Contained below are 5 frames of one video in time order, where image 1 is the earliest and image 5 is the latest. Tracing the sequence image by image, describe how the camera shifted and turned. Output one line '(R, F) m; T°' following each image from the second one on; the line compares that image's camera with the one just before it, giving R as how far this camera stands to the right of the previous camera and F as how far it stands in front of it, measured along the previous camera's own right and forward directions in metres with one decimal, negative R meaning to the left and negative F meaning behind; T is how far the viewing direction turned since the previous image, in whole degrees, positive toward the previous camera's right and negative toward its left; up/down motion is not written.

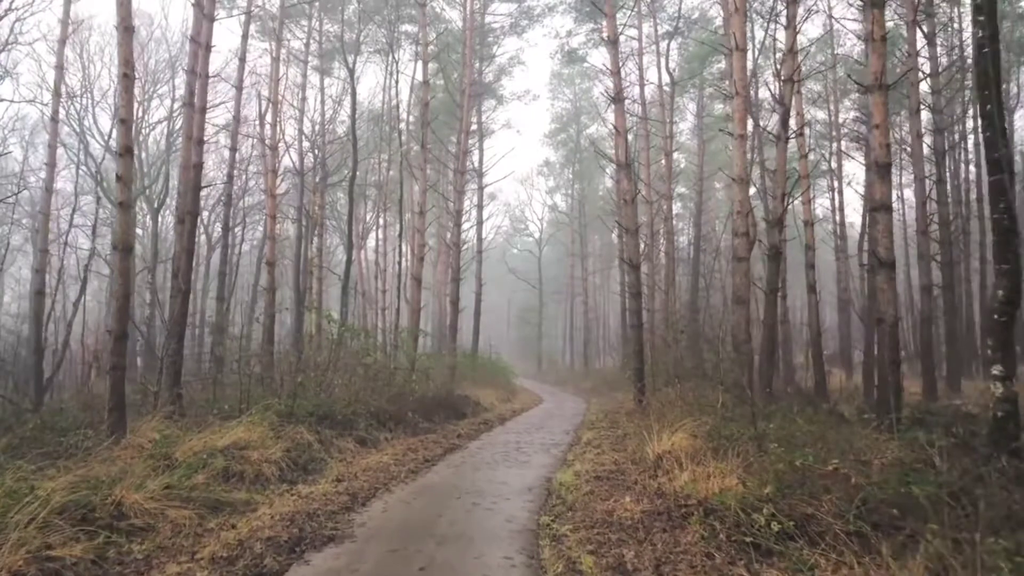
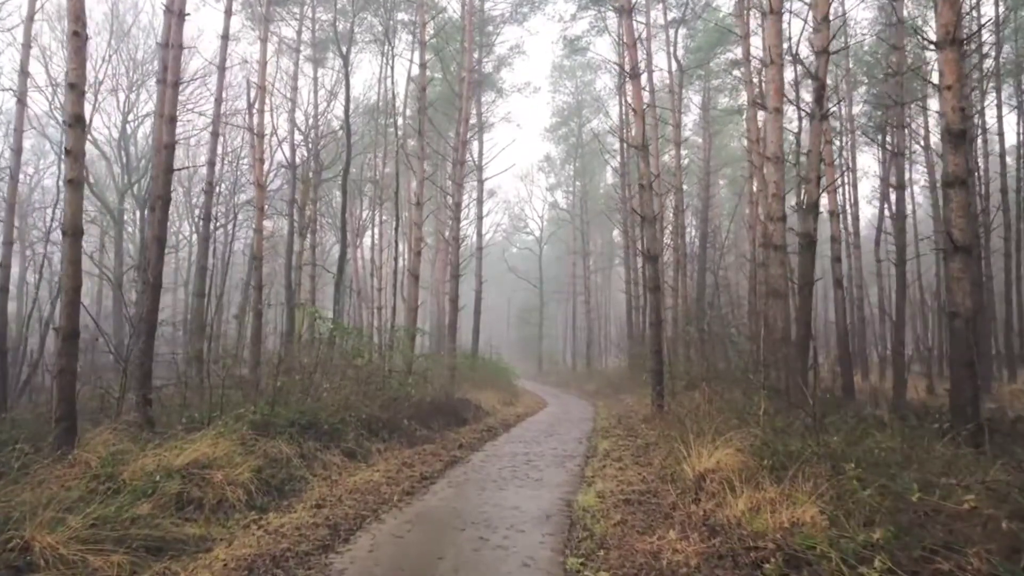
(-0.1, +1.1) m; 0°
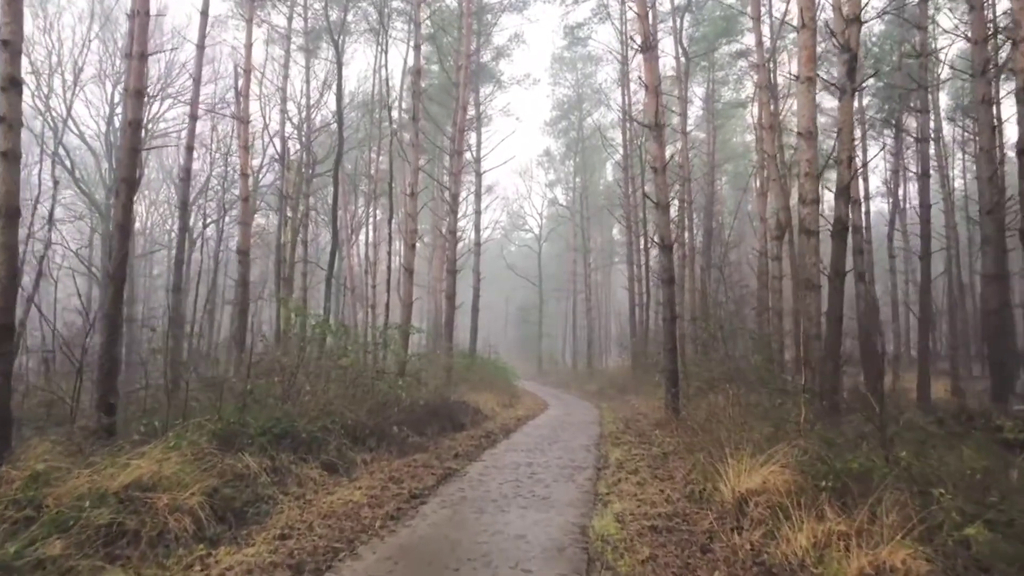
(0.0, +0.9) m; 0°
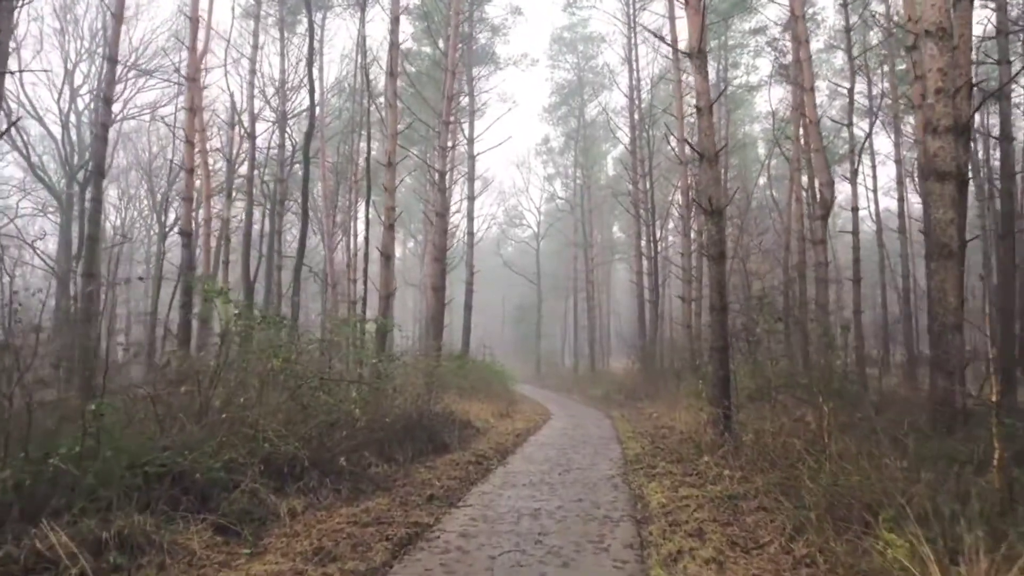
(0.0, +2.4) m; 0°
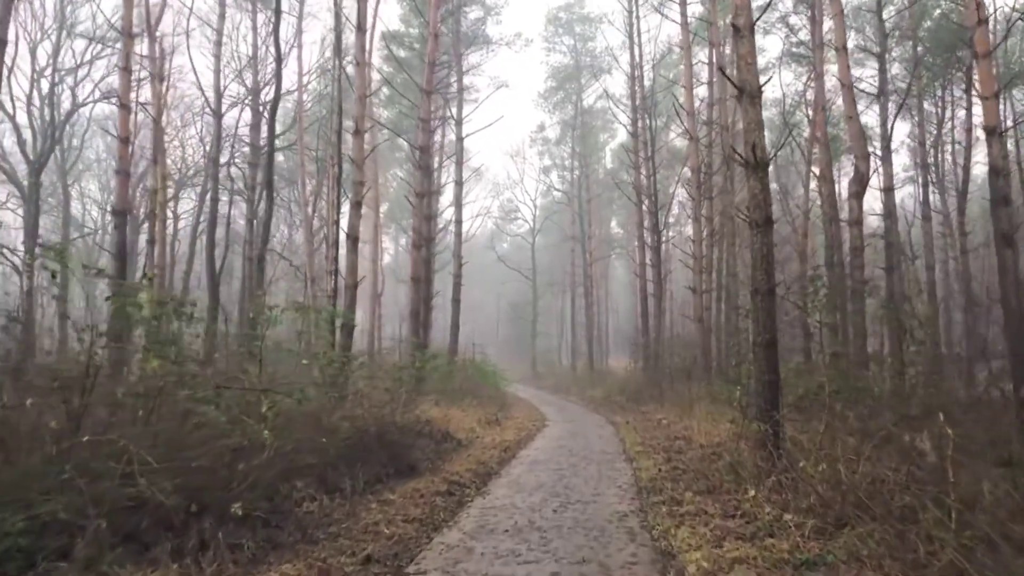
(+0.1, +1.8) m; 0°
